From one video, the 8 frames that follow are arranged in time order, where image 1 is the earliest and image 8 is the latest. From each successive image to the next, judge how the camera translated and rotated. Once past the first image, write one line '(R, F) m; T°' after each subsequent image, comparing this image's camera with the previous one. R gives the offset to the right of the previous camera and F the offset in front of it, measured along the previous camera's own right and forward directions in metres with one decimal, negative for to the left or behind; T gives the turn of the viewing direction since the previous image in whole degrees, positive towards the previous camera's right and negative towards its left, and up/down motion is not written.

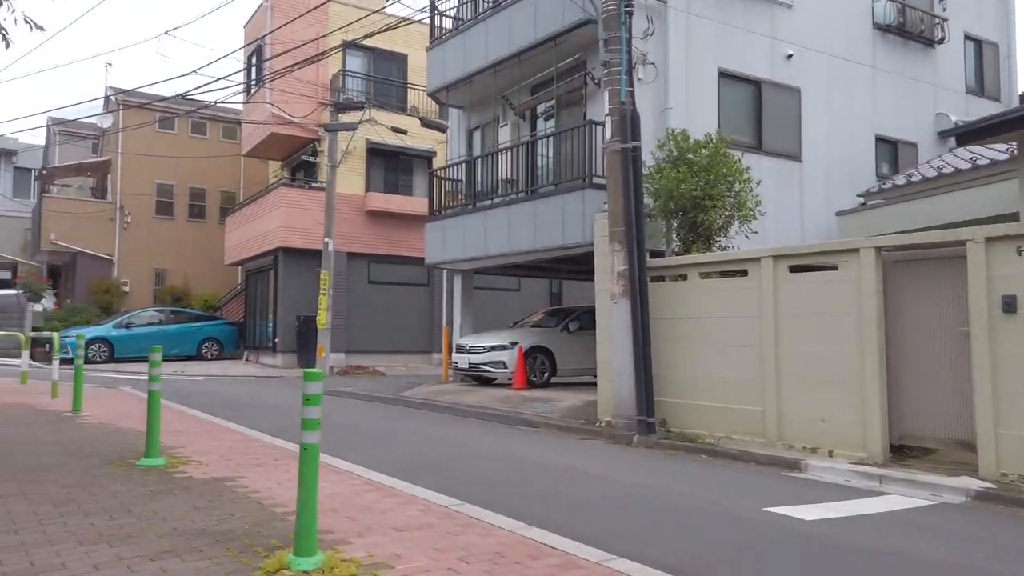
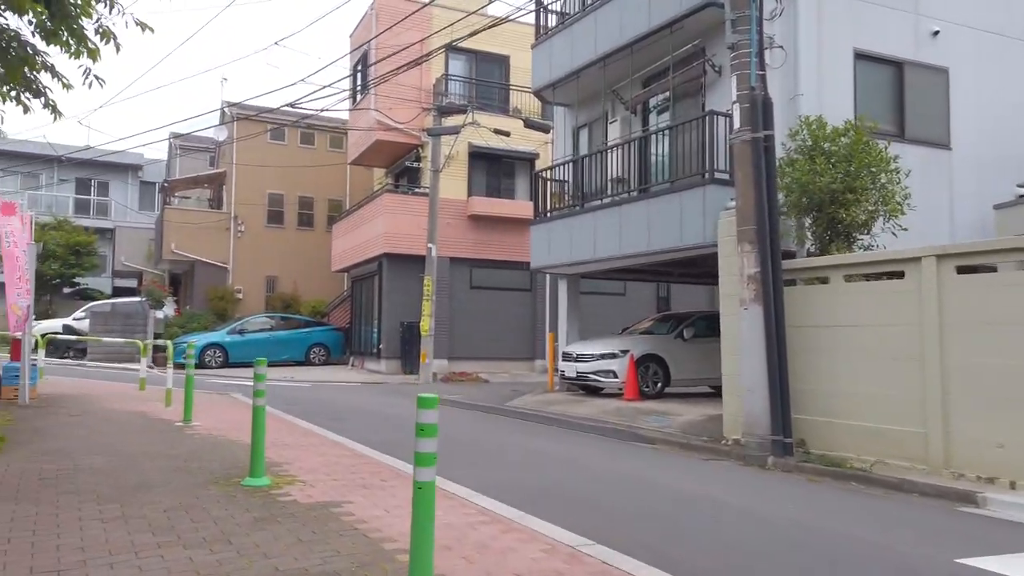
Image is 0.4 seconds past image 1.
(-0.3, +0.7) m; -8°
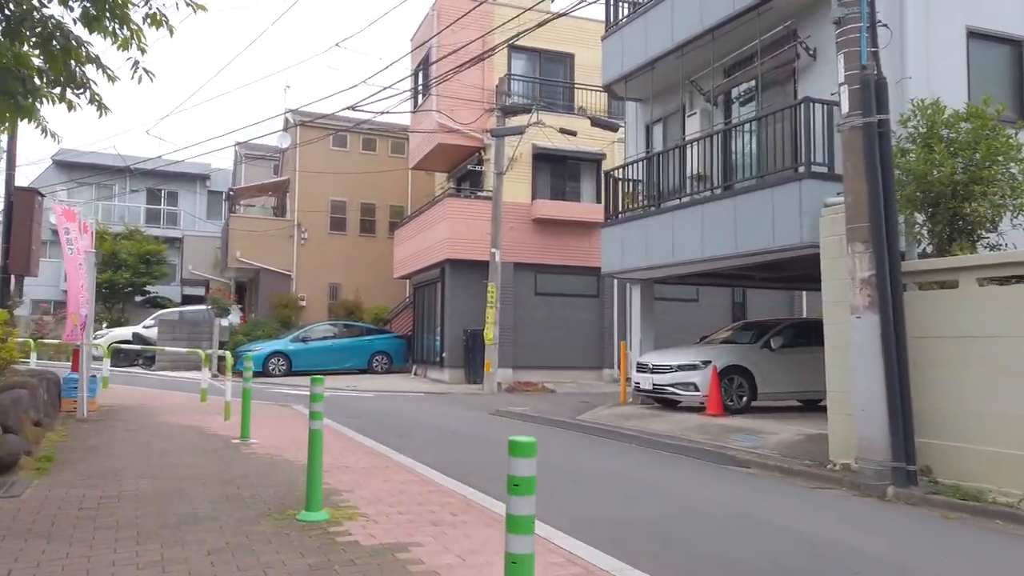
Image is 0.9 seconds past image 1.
(-0.2, +0.9) m; -5°
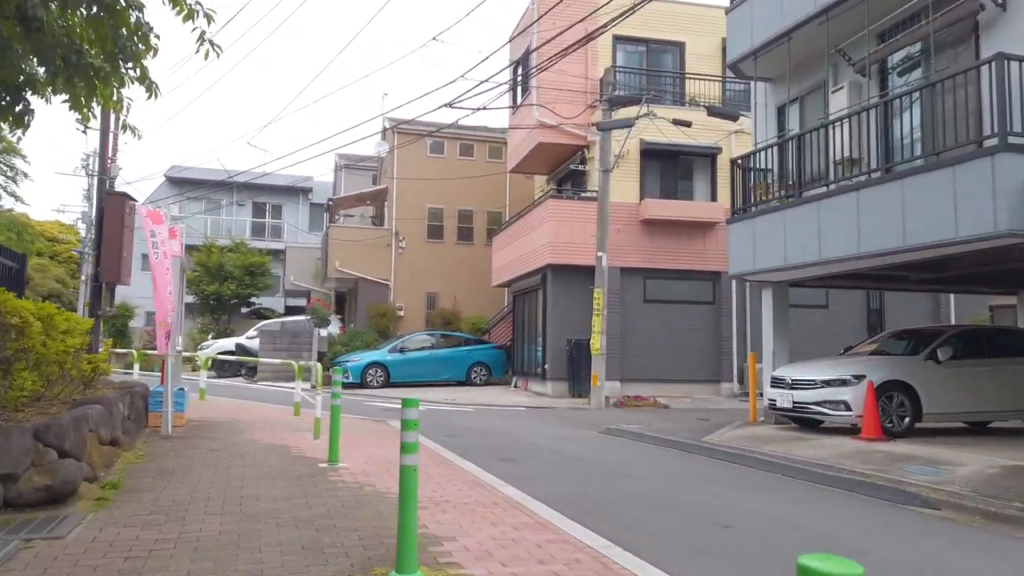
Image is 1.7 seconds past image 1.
(-0.3, +1.4) m; -7°
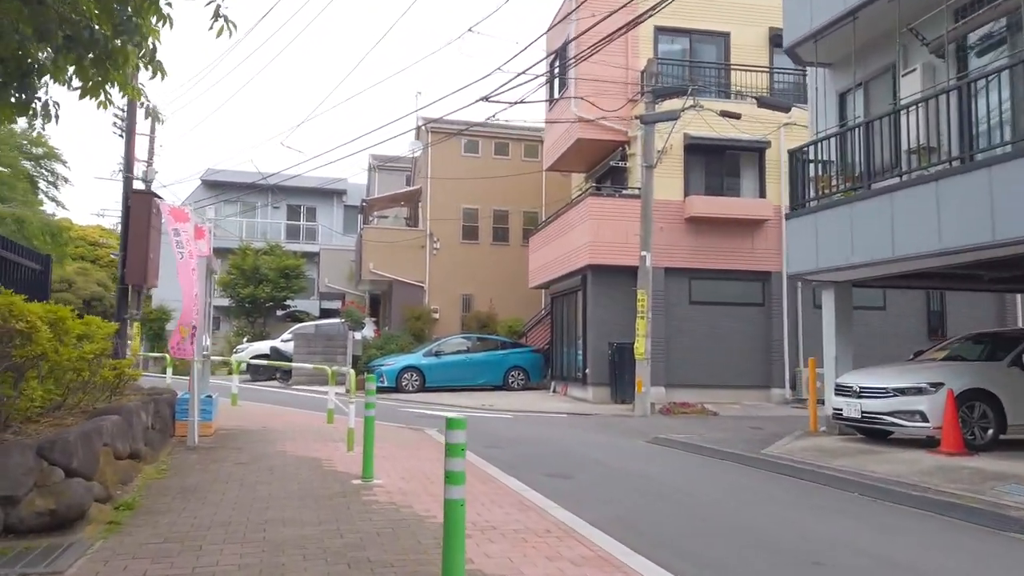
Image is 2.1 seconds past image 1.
(-0.2, +0.7) m; -3°
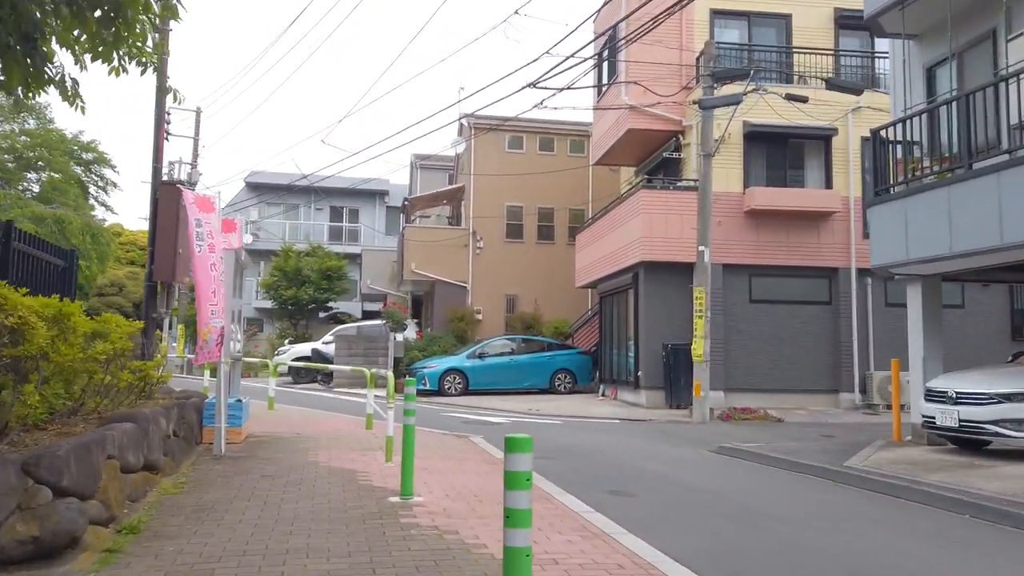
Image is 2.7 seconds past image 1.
(-0.2, +1.0) m; -3°
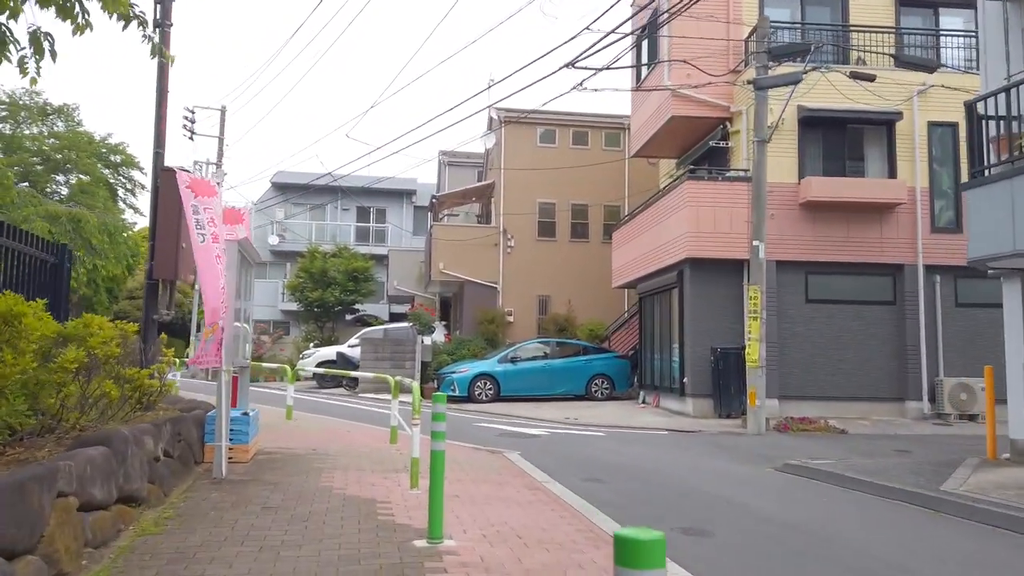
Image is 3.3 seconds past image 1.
(-0.2, +1.3) m; -2°
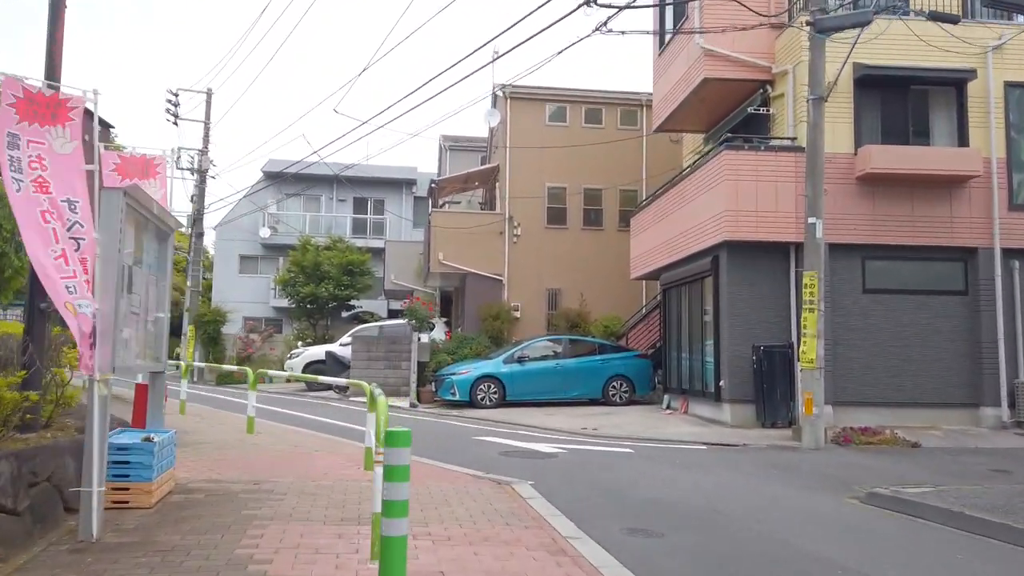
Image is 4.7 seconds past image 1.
(-0.1, +2.5) m; 0°
